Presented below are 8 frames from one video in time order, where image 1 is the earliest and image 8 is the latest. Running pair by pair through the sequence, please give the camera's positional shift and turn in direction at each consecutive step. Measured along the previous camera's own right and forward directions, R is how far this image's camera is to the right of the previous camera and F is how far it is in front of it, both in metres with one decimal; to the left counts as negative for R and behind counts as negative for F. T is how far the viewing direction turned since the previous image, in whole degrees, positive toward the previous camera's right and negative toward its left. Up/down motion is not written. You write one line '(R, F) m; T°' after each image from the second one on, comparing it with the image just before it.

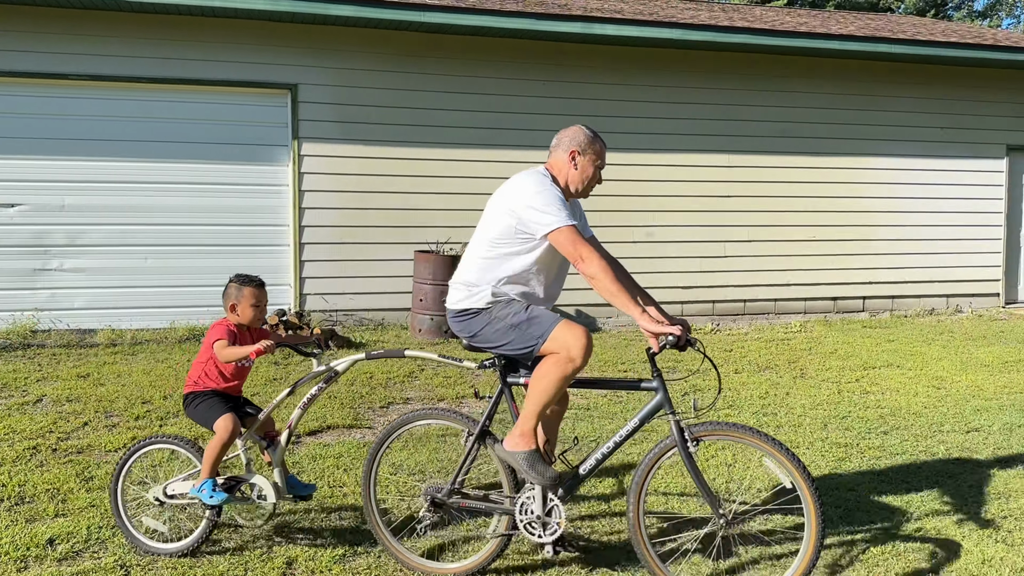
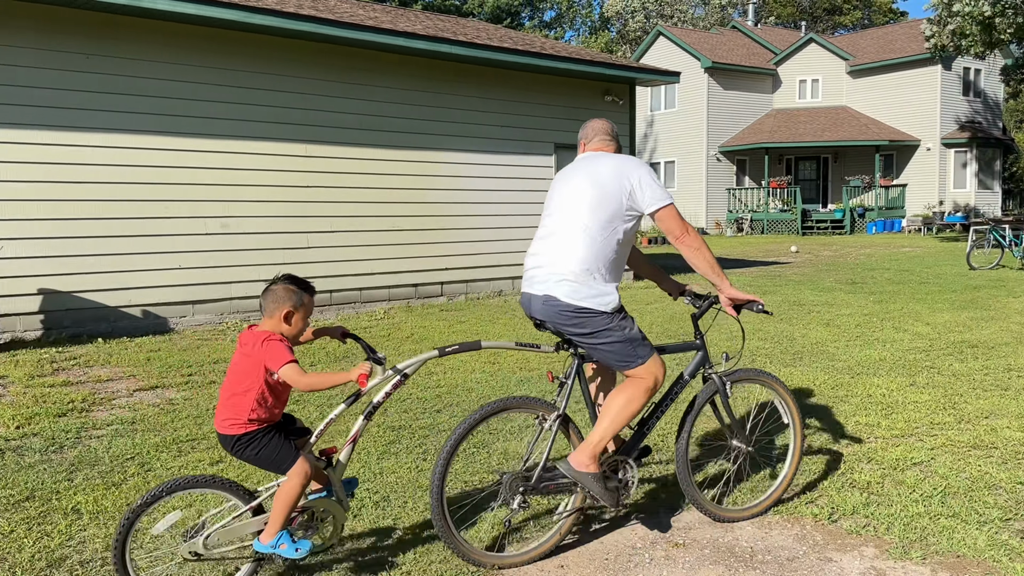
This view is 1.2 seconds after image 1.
(-0.1, +0.3) m; +15°
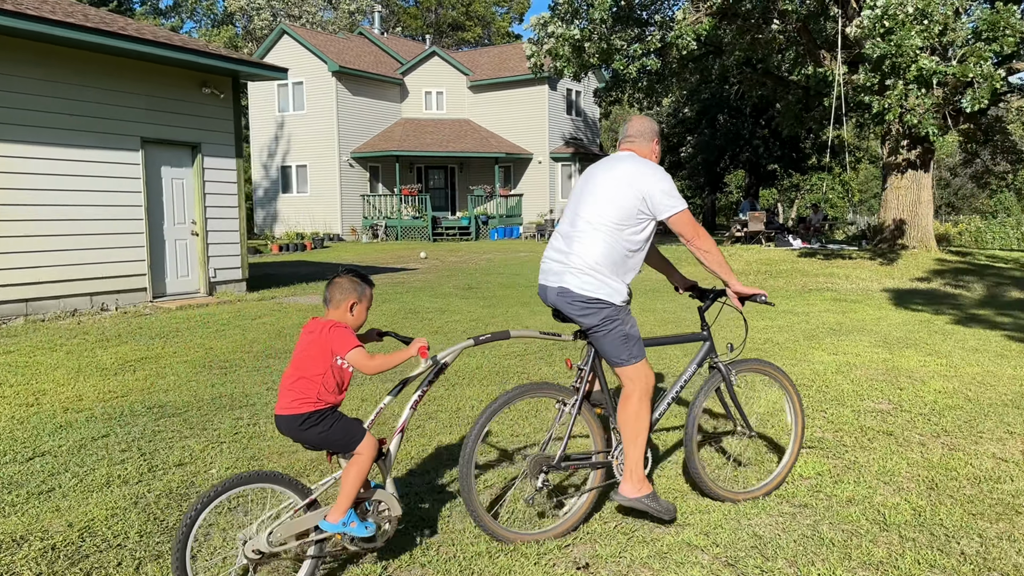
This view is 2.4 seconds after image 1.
(+0.6, +0.6) m; +23°
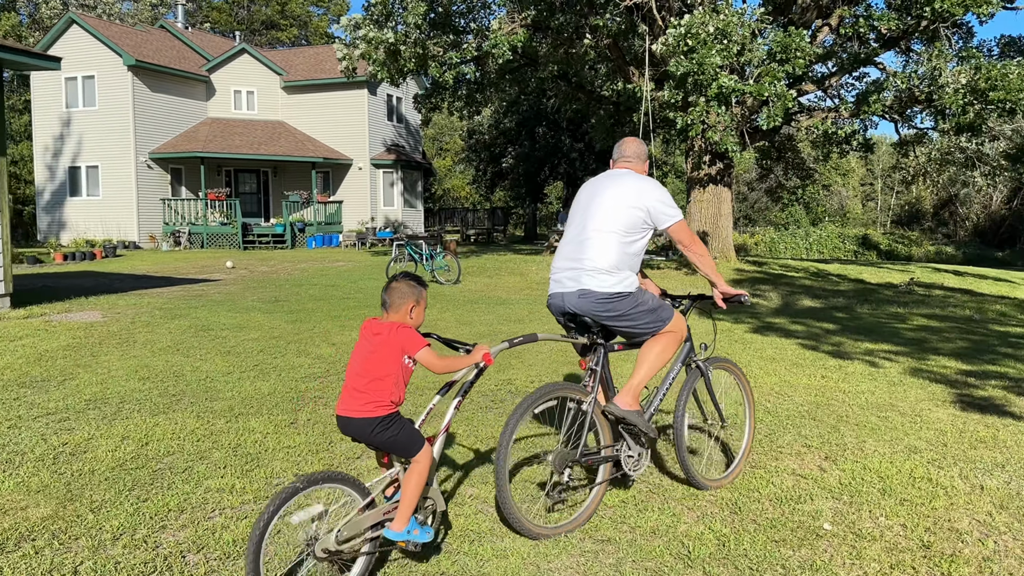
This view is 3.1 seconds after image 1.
(+0.2, +0.4) m; +12°
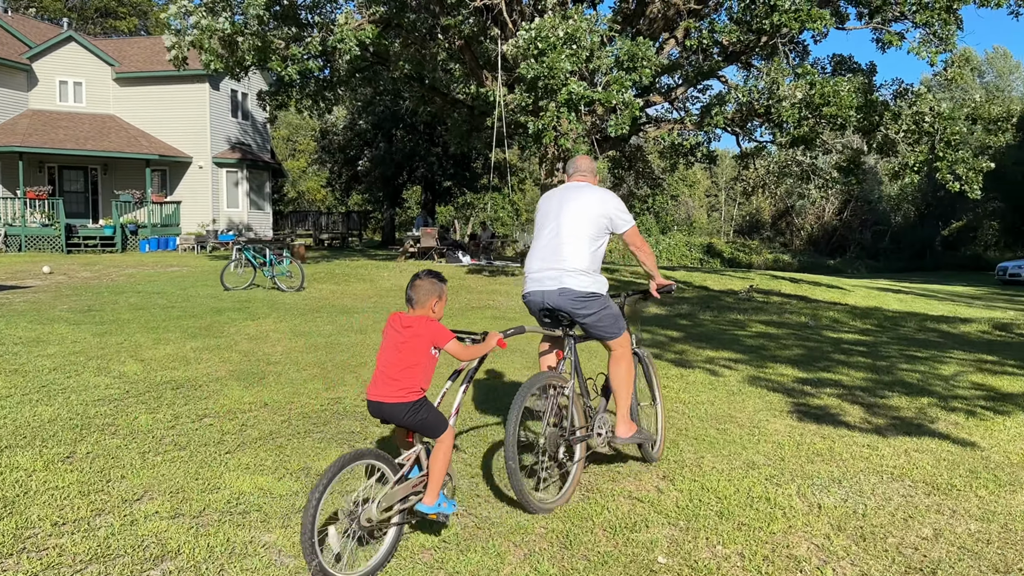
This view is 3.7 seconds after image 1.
(+0.2, +0.4) m; +9°
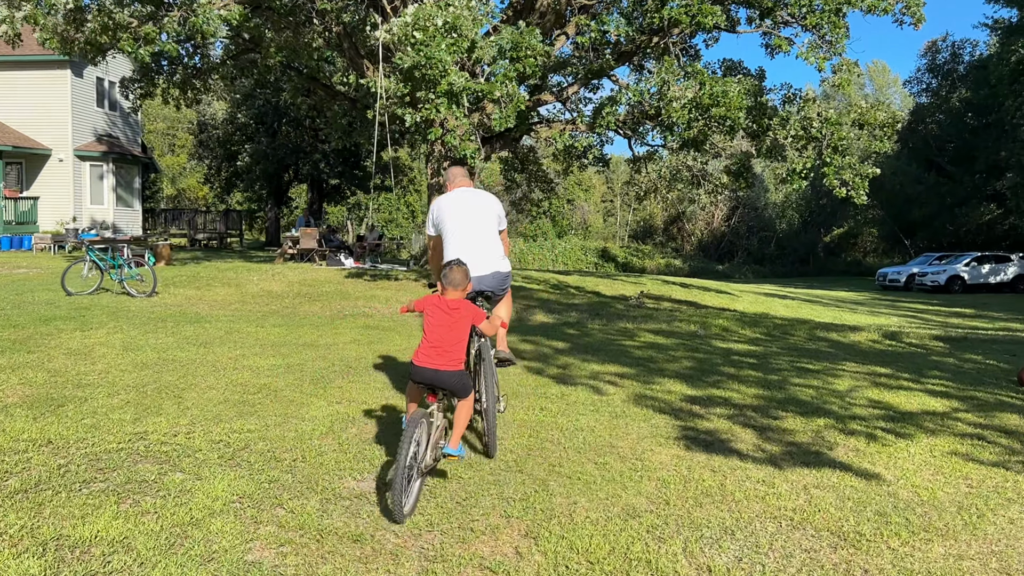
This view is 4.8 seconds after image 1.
(+0.2, +0.7) m; +7°
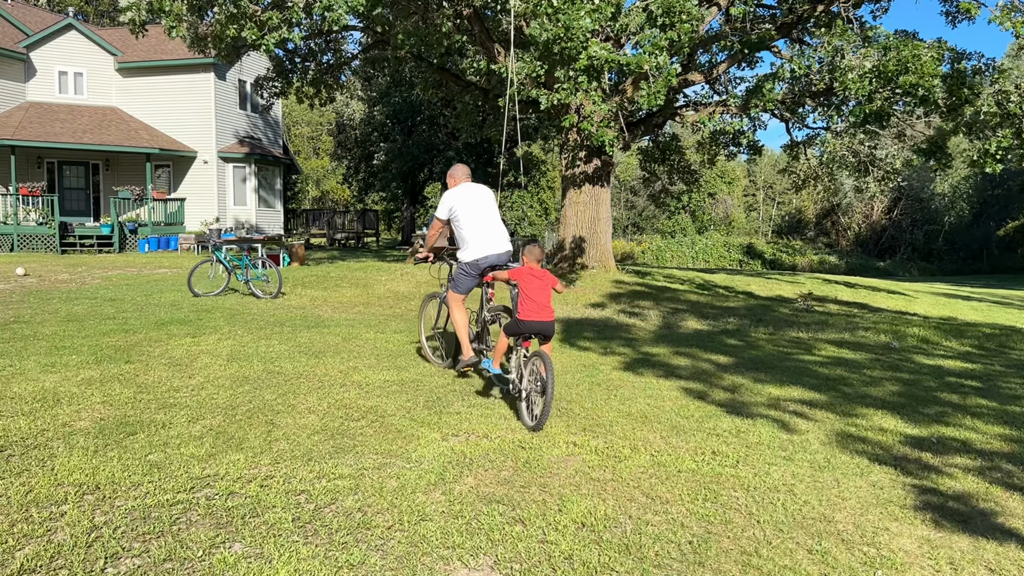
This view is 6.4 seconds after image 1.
(-0.1, +1.0) m; -9°
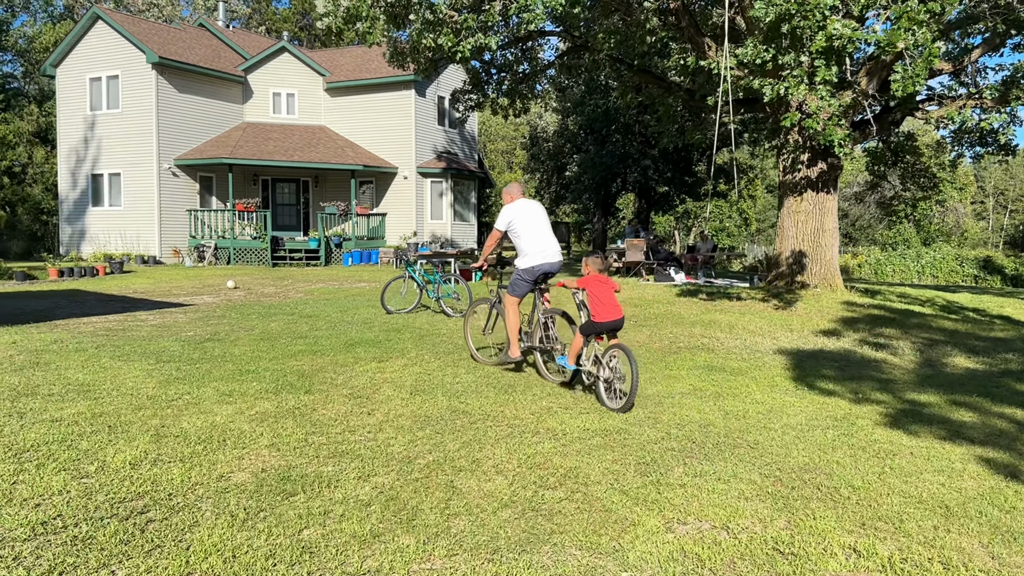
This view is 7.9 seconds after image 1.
(-0.2, +0.9) m; -13°
